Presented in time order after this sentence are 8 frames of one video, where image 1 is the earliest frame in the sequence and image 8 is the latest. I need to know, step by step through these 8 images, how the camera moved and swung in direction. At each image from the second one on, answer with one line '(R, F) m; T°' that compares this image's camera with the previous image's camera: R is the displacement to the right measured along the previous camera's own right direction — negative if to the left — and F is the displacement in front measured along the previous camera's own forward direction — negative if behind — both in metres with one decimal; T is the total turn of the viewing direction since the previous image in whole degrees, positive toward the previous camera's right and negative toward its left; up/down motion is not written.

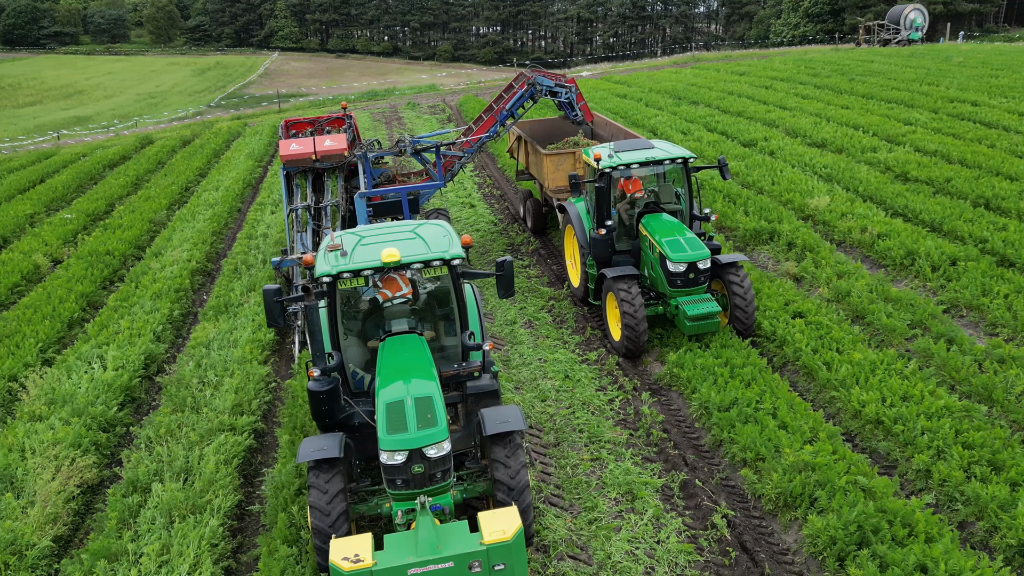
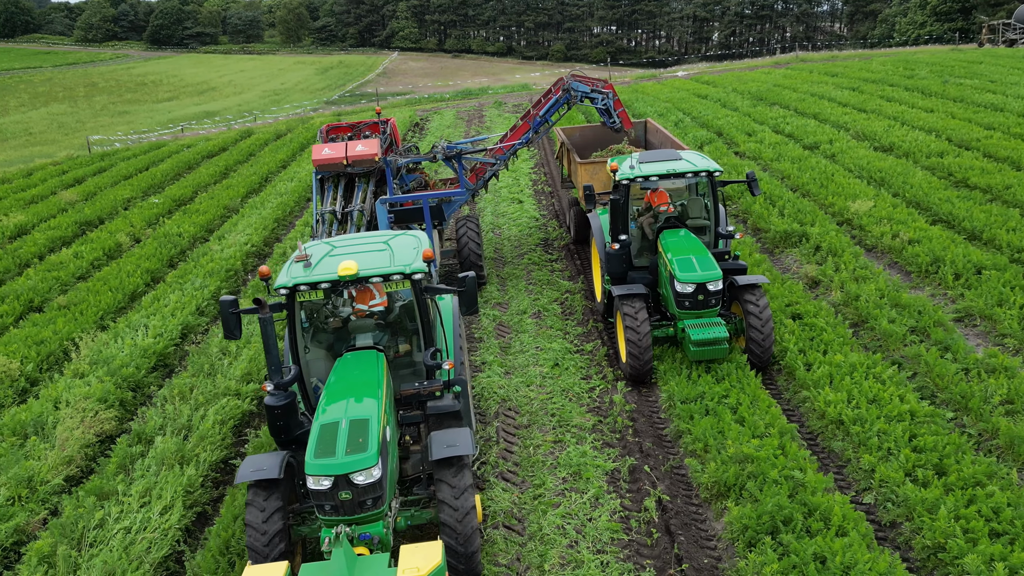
(+0.9, -0.2) m; -6°
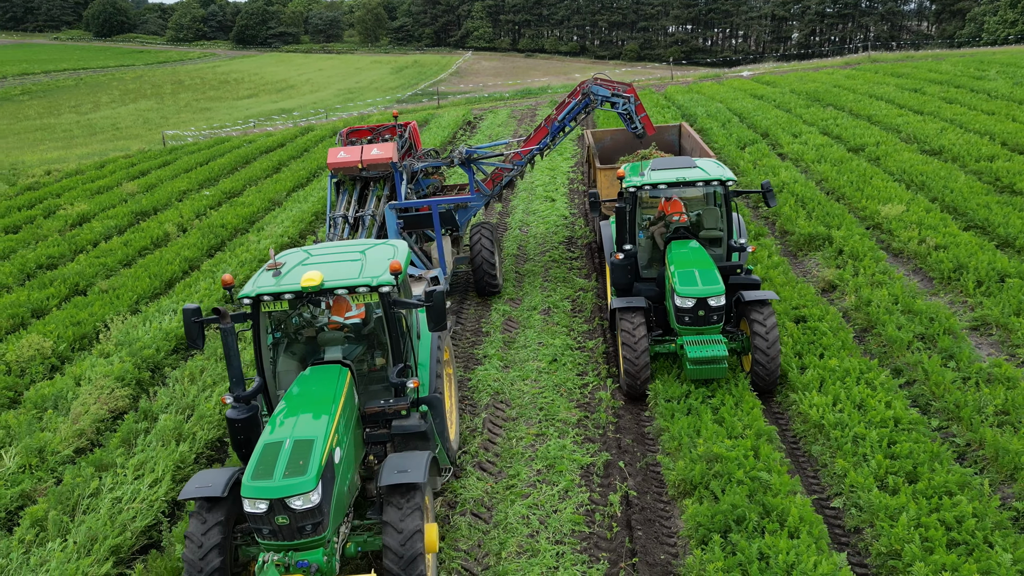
(+0.5, 0.0) m; -4°
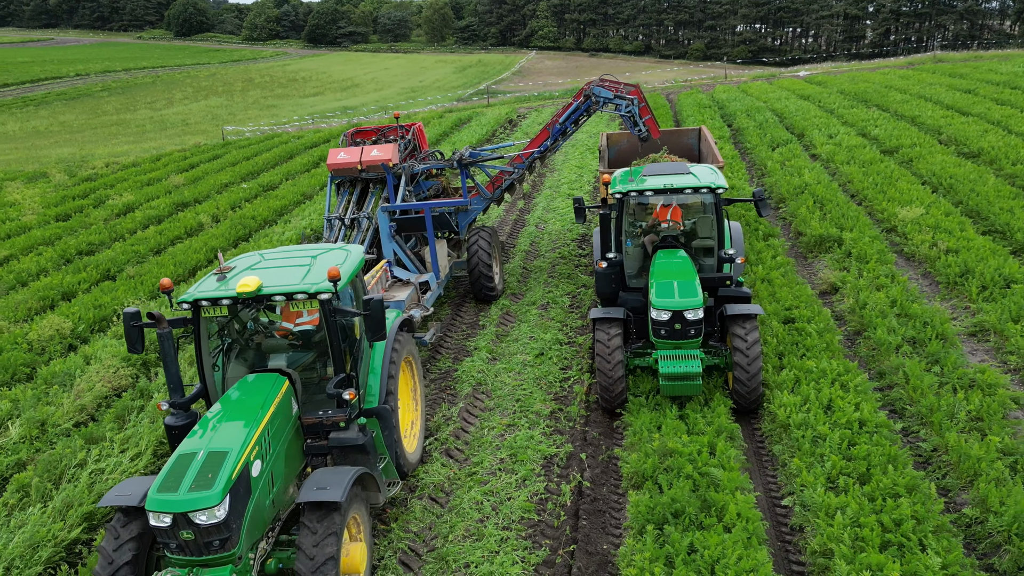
(+0.6, -0.1) m; -3°
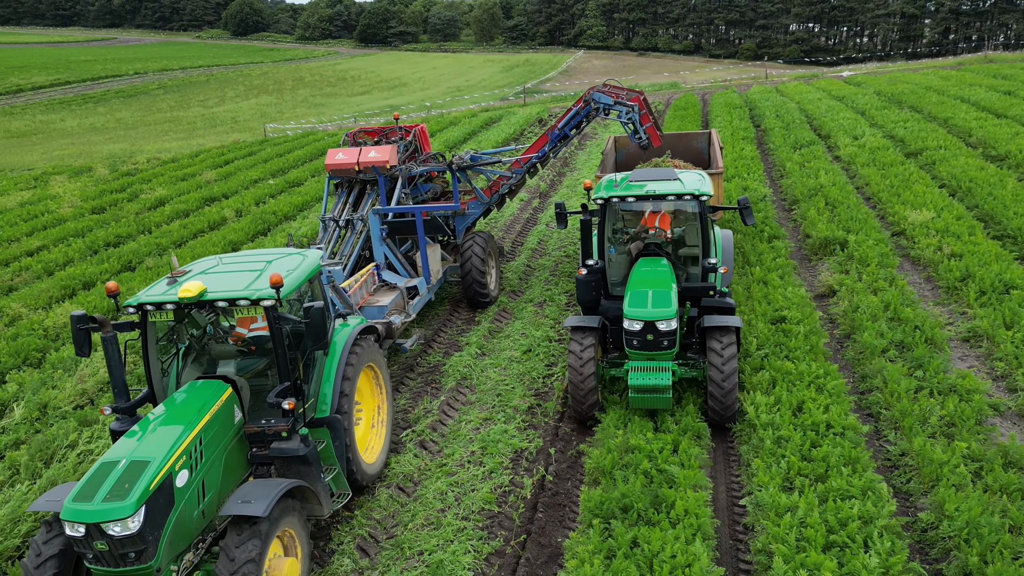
(+0.4, -0.1) m; -2°
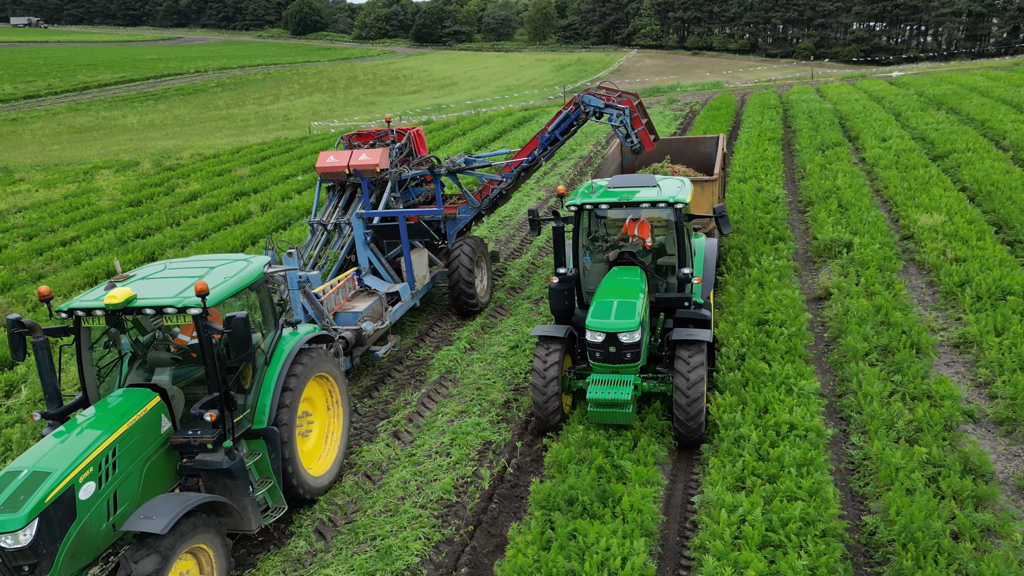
(+0.5, -0.1) m; -2°
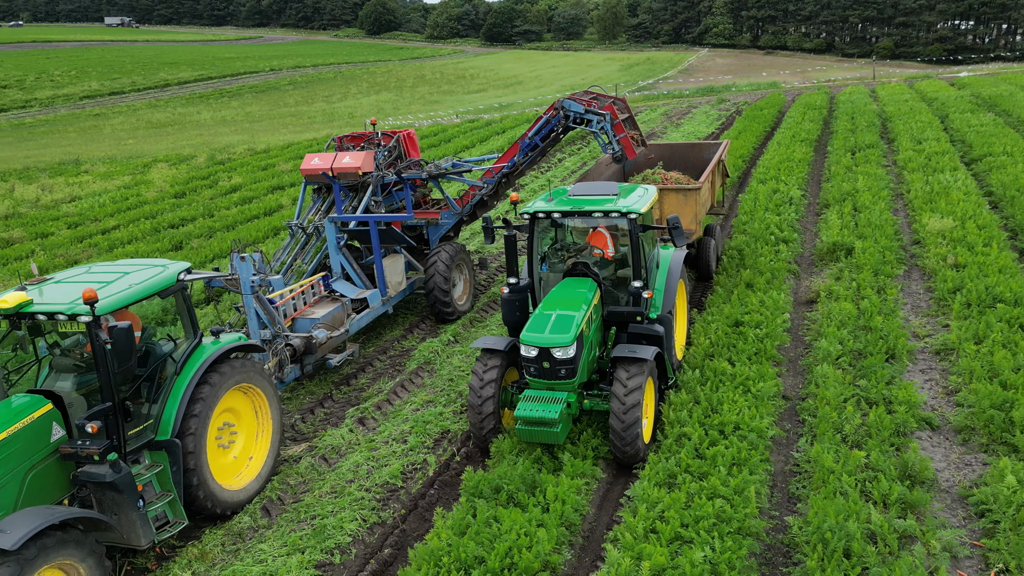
(+0.7, -0.1) m; -3°
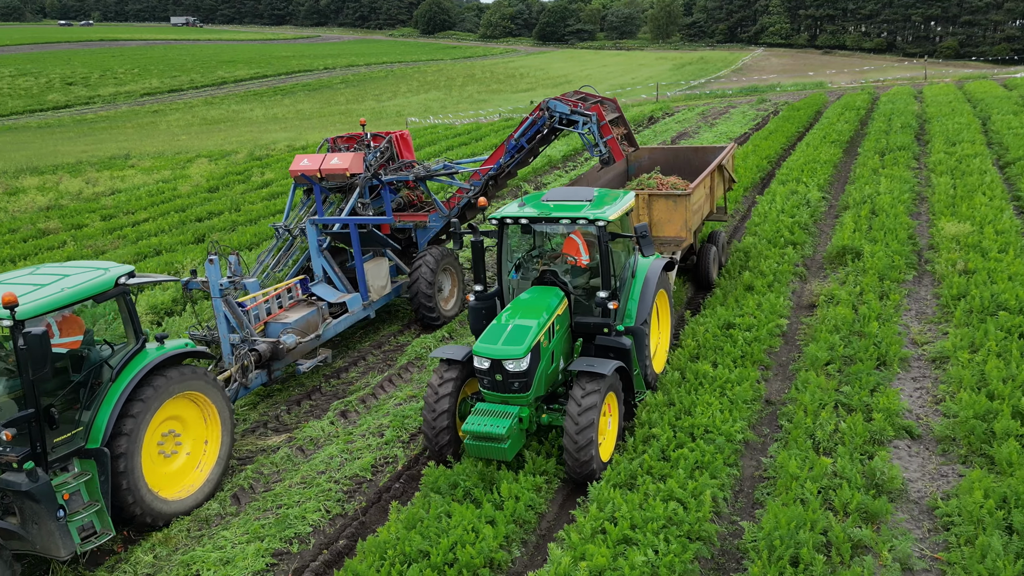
(+0.4, 0.0) m; -2°
